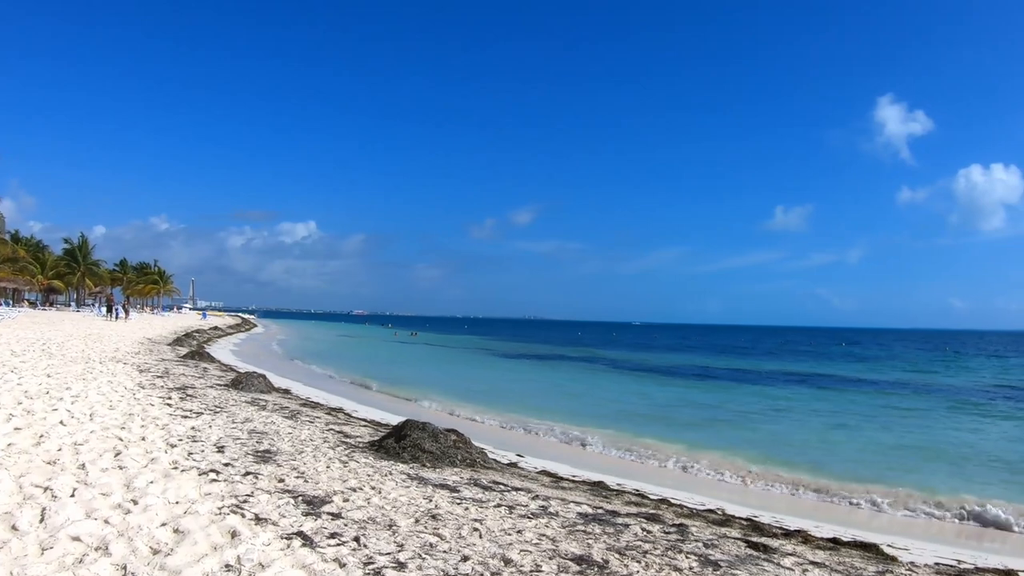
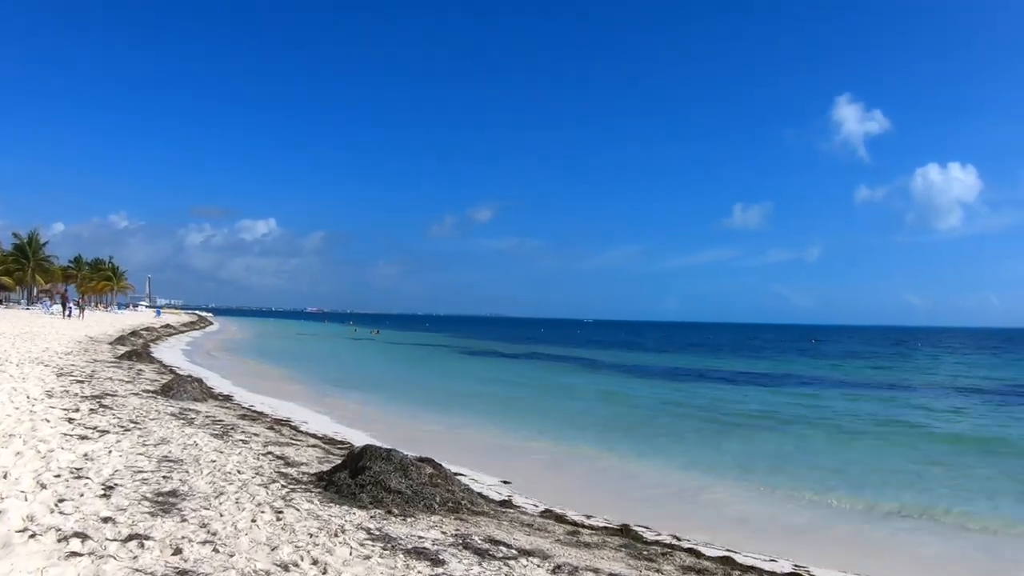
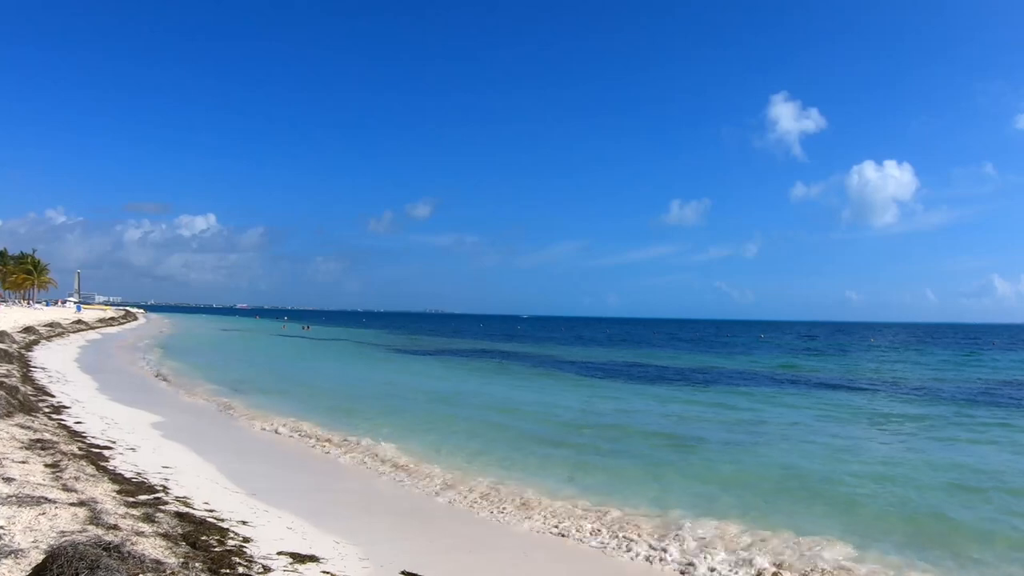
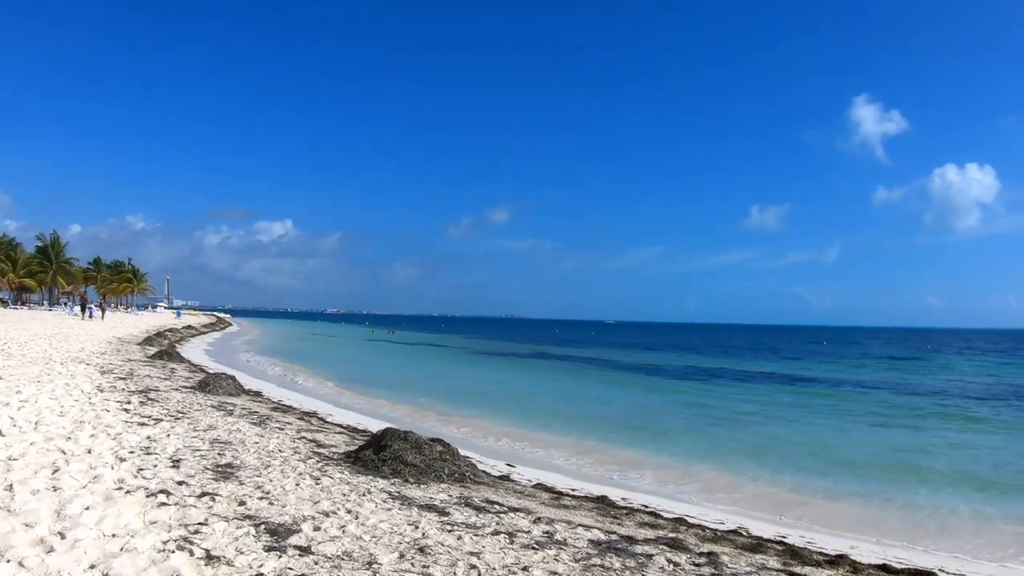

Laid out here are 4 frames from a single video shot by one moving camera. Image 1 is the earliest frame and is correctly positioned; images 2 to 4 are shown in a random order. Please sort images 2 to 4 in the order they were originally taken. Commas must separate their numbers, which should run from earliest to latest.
4, 2, 3
